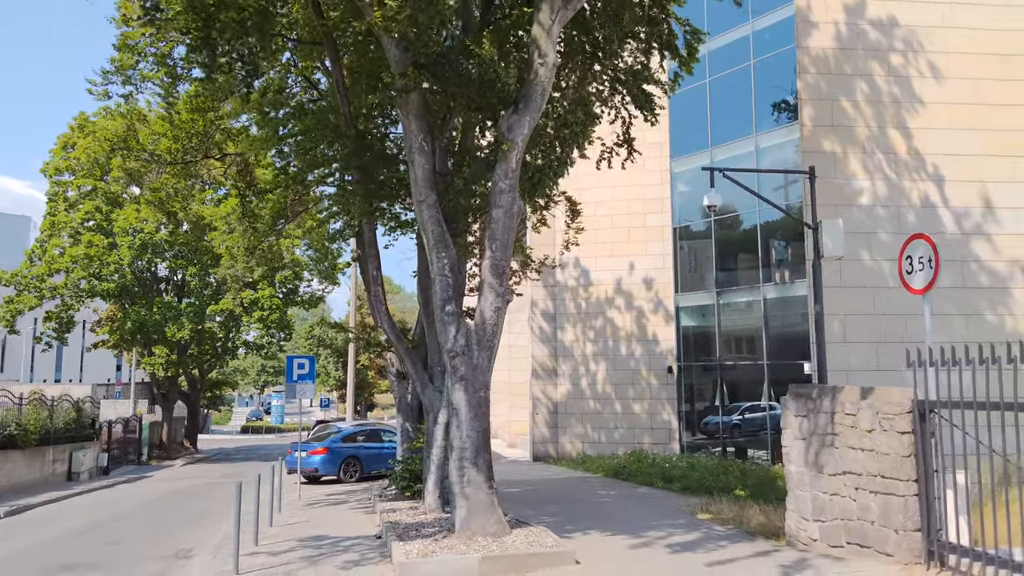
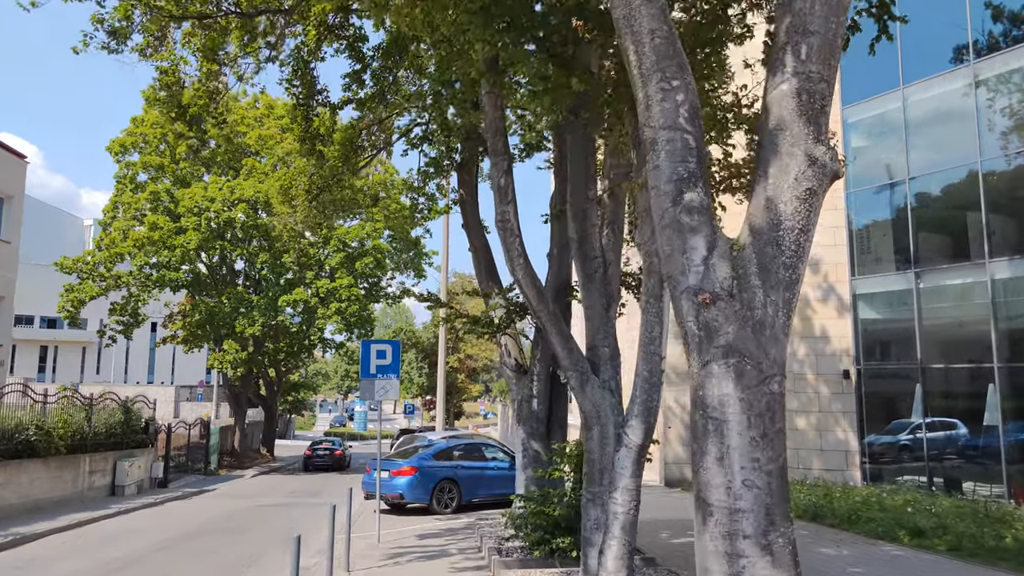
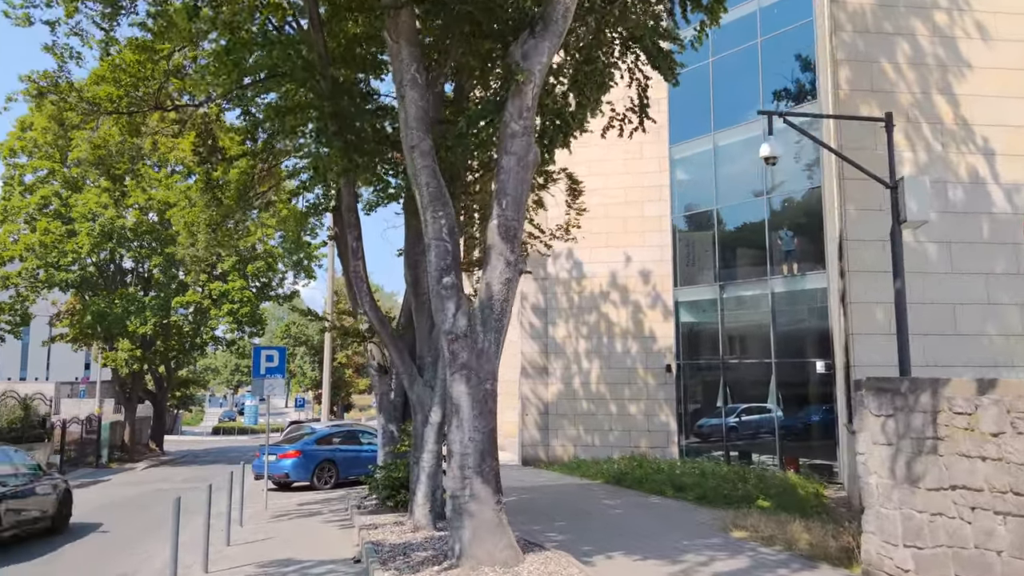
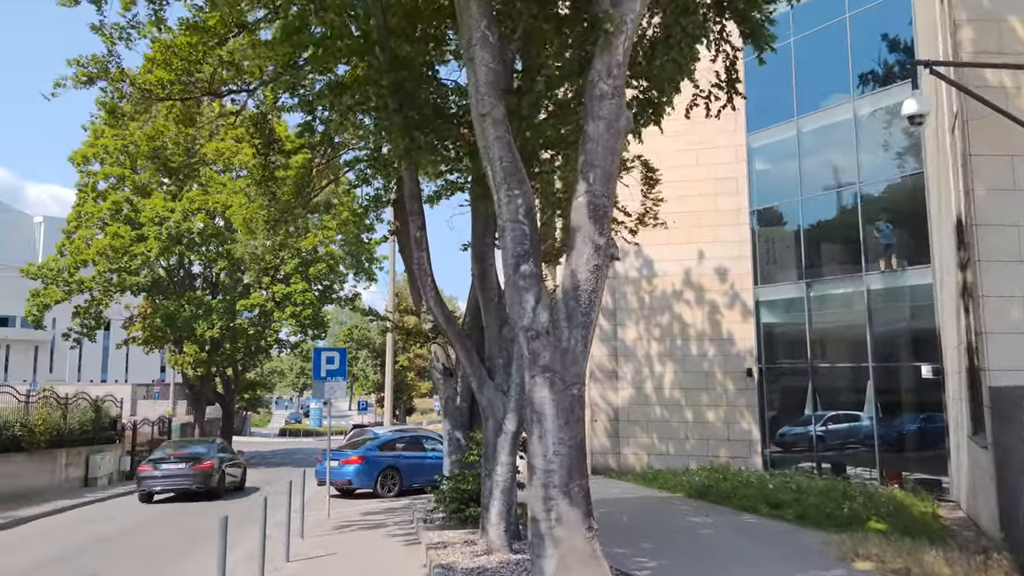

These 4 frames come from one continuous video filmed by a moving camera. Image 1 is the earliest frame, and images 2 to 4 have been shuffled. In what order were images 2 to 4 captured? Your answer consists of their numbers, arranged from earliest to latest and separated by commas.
3, 4, 2
